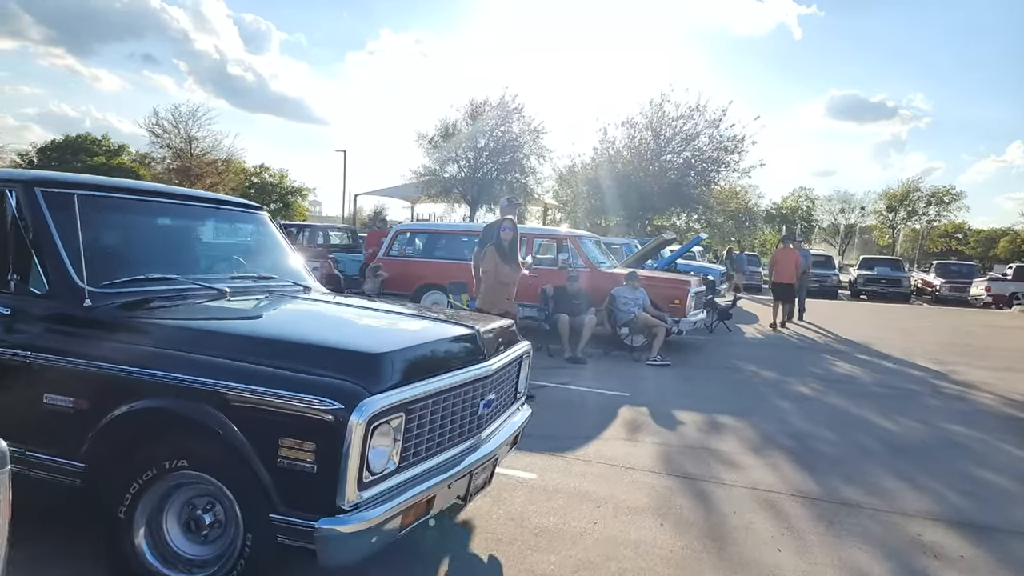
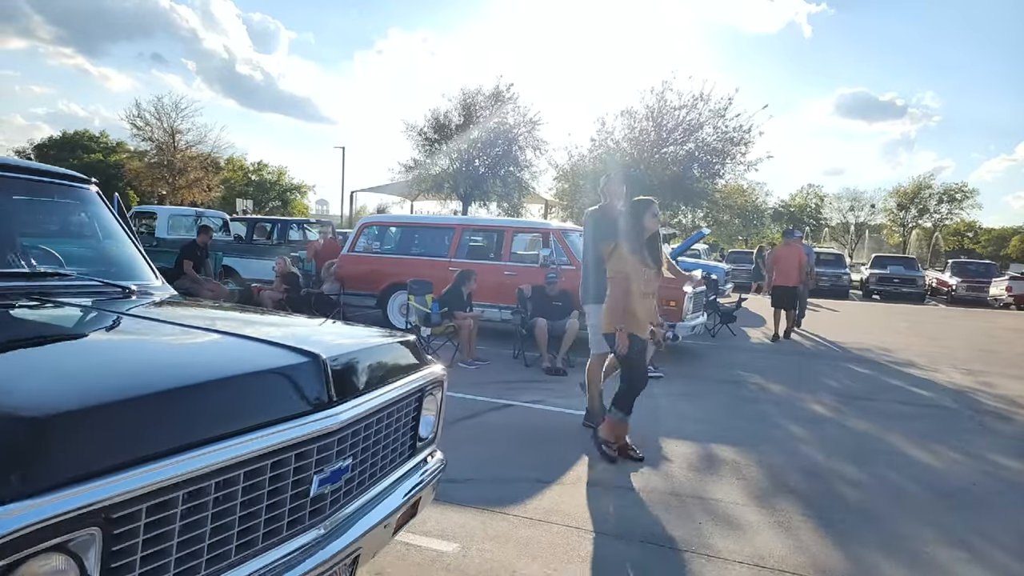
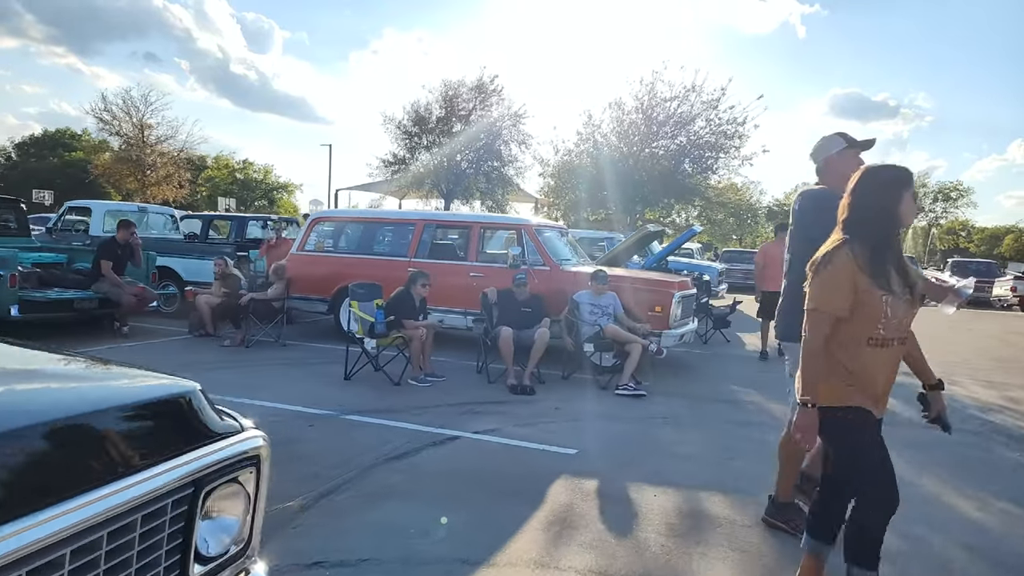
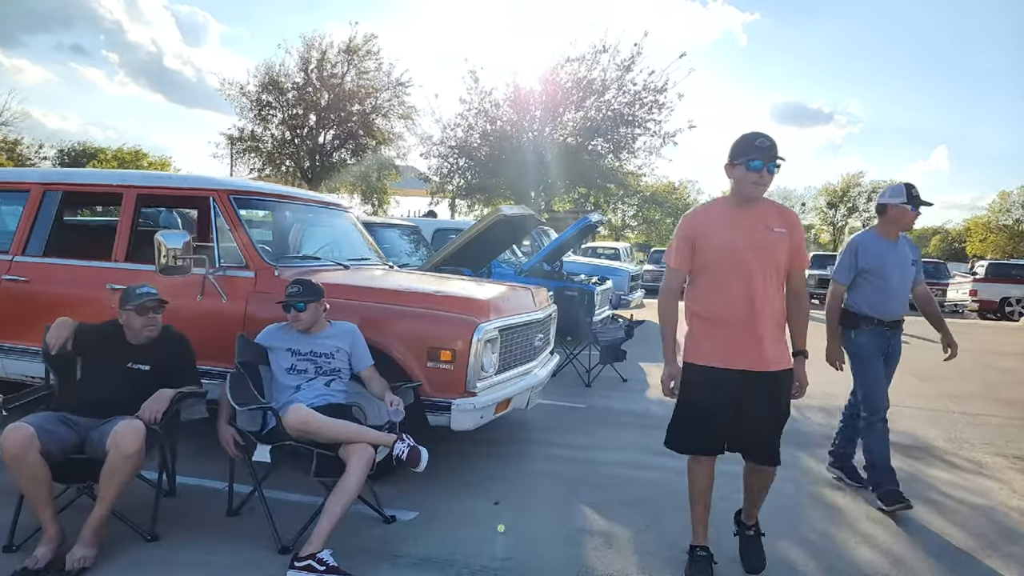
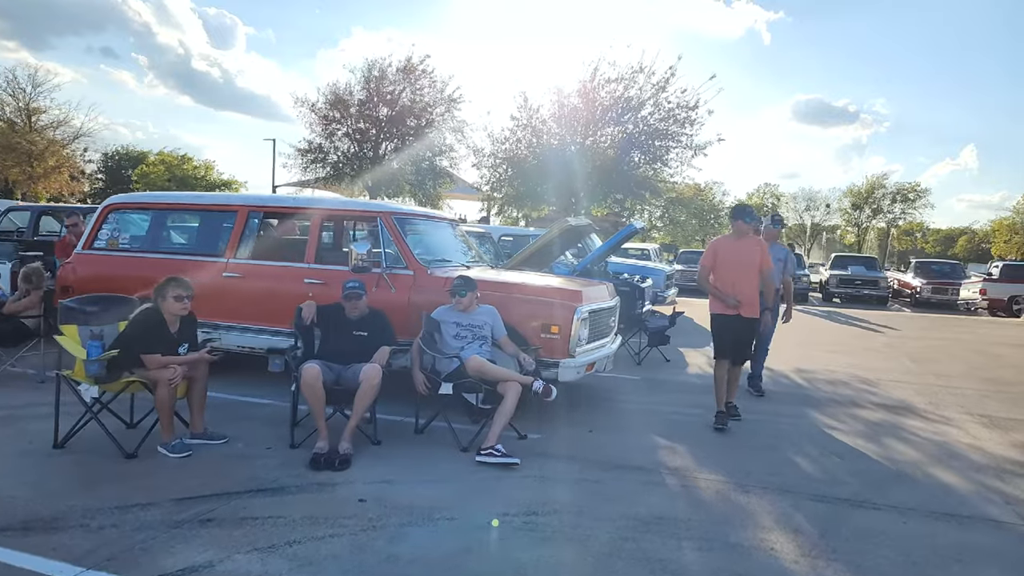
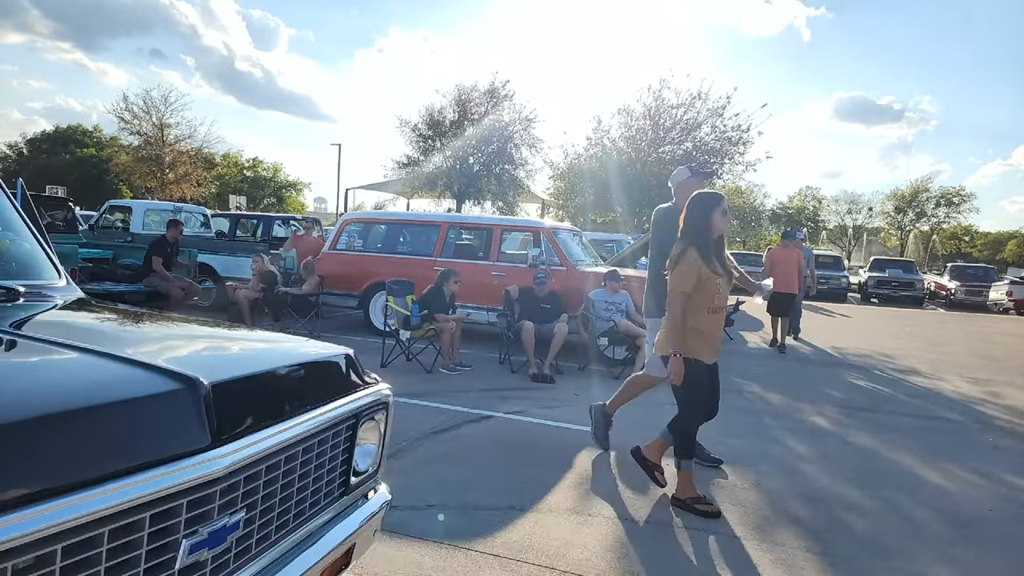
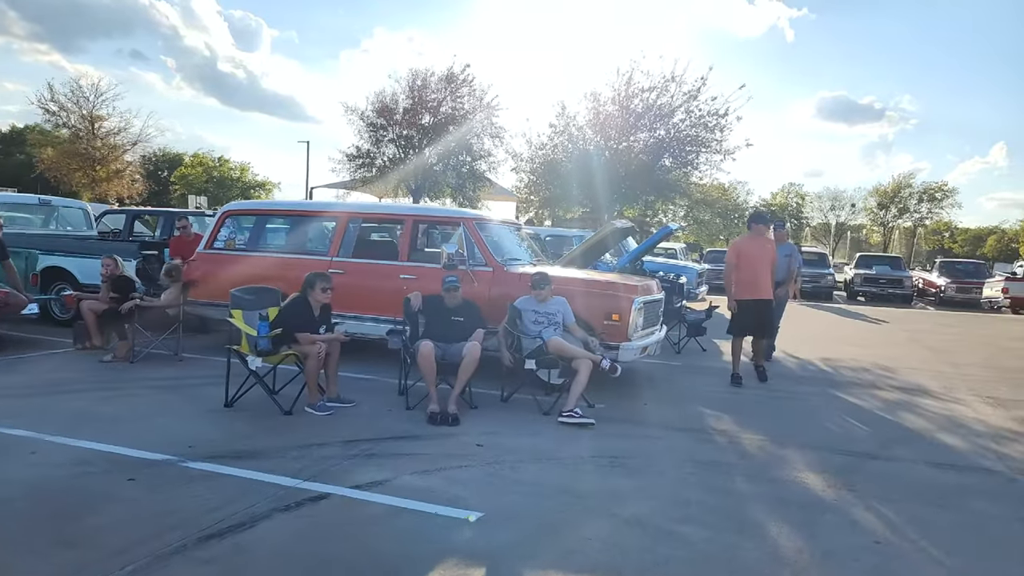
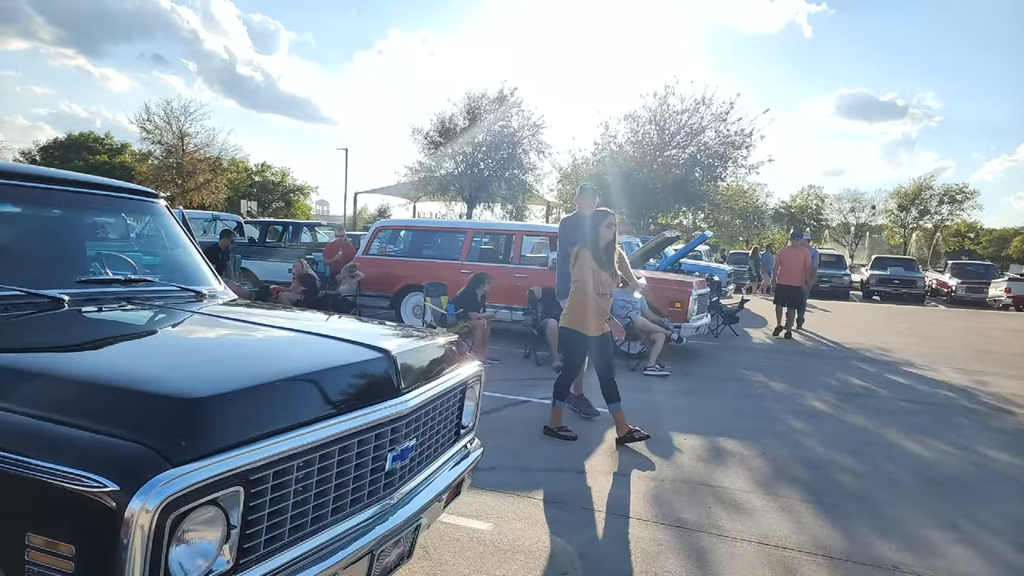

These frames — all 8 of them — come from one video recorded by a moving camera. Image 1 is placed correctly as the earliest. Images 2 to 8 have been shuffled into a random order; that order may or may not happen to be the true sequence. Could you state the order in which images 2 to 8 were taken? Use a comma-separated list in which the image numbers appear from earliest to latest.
8, 2, 6, 3, 7, 5, 4
